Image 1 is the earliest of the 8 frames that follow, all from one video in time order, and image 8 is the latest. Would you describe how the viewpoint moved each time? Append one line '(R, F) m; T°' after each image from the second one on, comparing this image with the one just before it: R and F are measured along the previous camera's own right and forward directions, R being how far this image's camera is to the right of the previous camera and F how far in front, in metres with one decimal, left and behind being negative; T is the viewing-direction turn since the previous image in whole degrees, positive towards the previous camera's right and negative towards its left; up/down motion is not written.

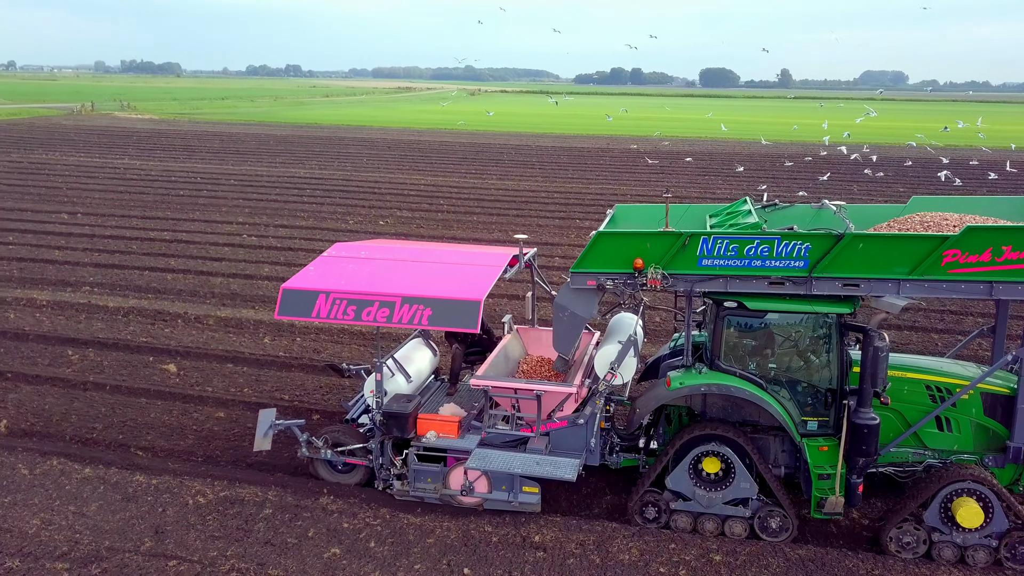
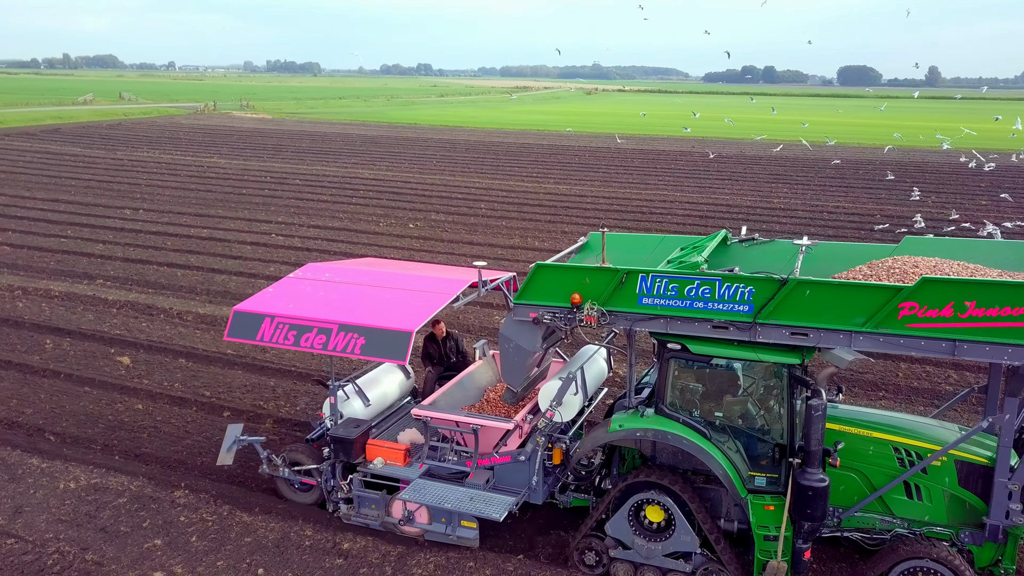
(+1.9, 0.0) m; -9°
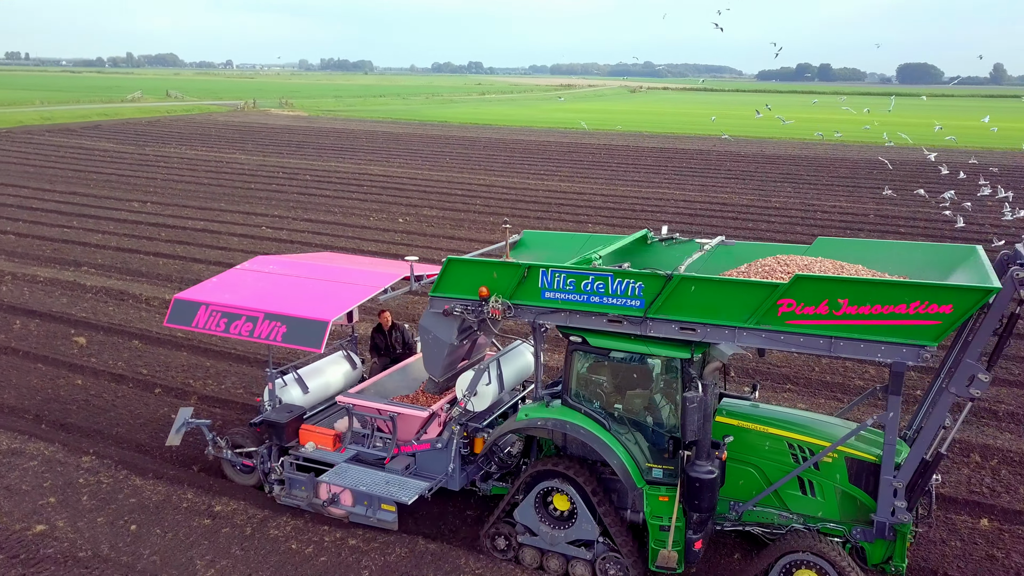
(+1.3, -0.3) m; -3°
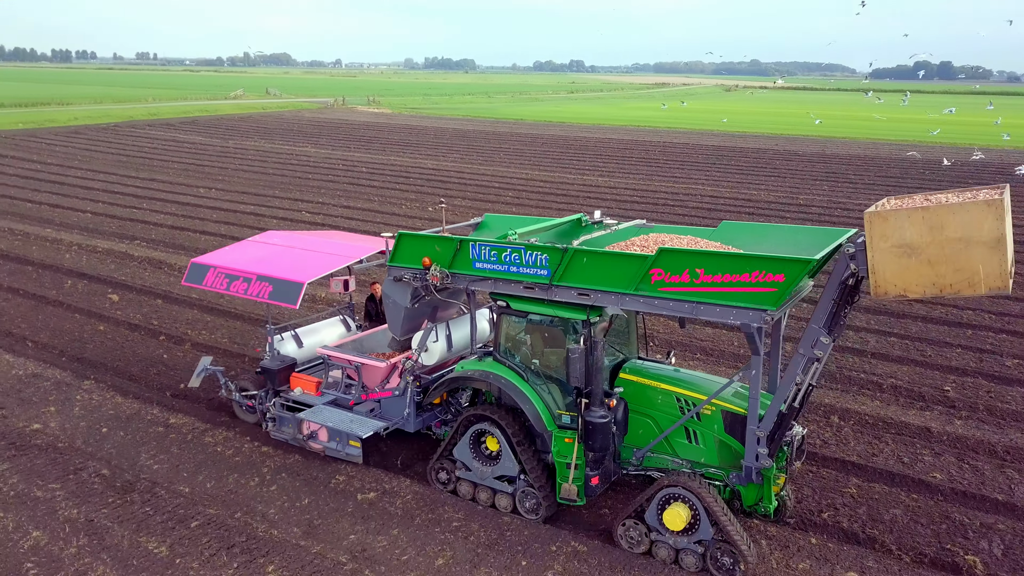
(+1.7, -1.0) m; -7°
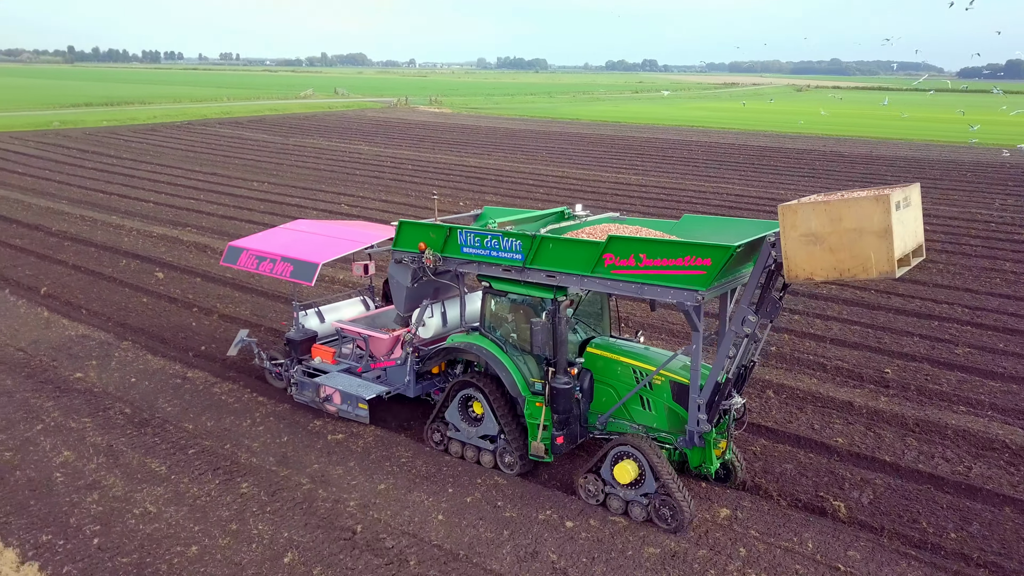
(+1.0, -0.9) m; -5°
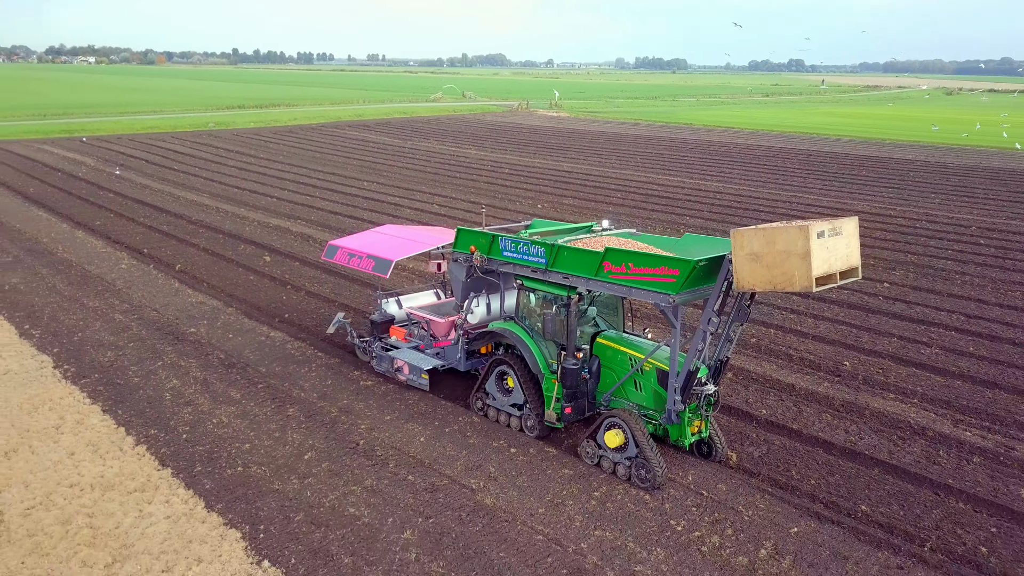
(+1.5, -1.8) m; -9°
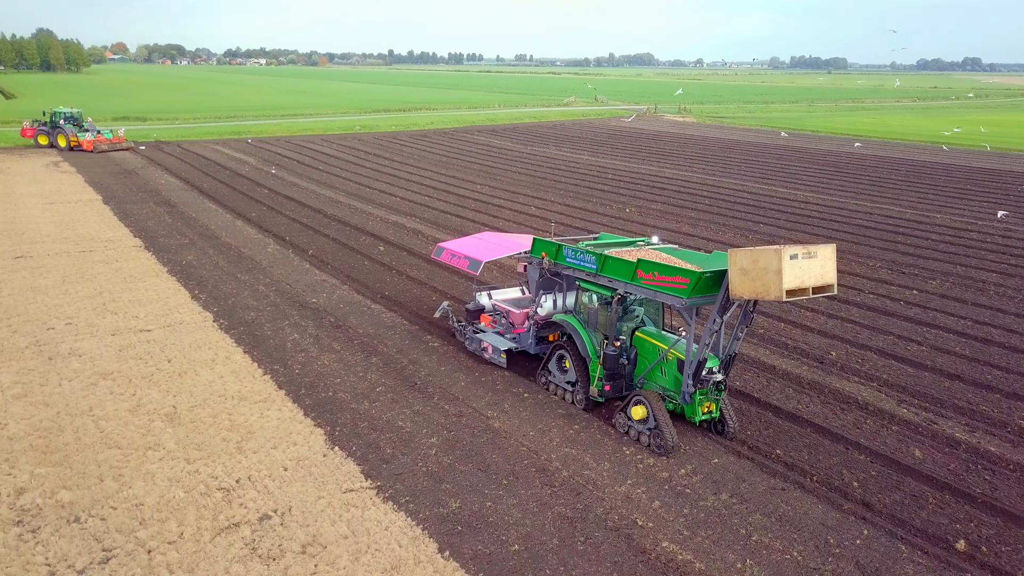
(+1.4, -2.4) m; -10°
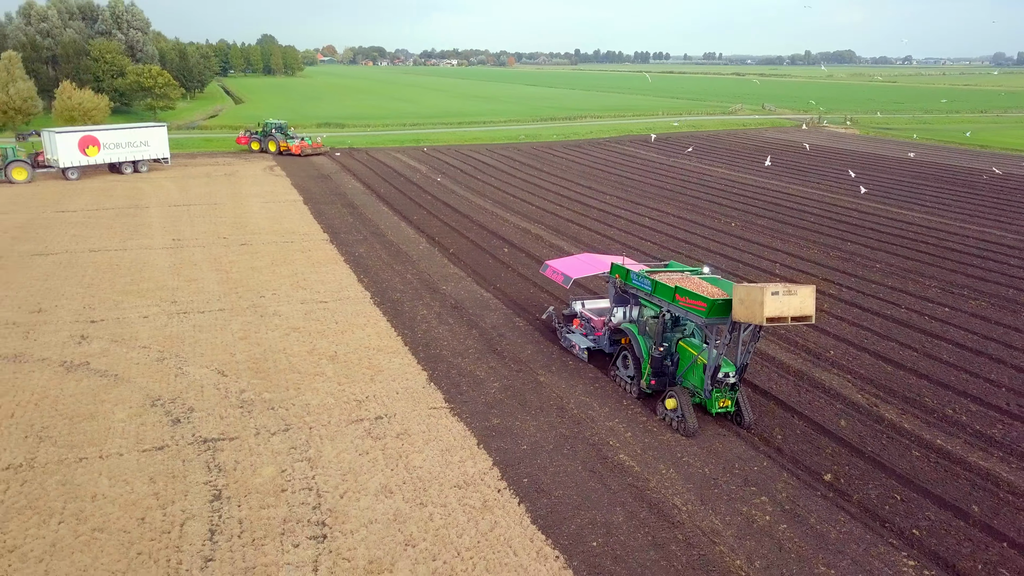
(+2.0, -3.7) m; -12°
